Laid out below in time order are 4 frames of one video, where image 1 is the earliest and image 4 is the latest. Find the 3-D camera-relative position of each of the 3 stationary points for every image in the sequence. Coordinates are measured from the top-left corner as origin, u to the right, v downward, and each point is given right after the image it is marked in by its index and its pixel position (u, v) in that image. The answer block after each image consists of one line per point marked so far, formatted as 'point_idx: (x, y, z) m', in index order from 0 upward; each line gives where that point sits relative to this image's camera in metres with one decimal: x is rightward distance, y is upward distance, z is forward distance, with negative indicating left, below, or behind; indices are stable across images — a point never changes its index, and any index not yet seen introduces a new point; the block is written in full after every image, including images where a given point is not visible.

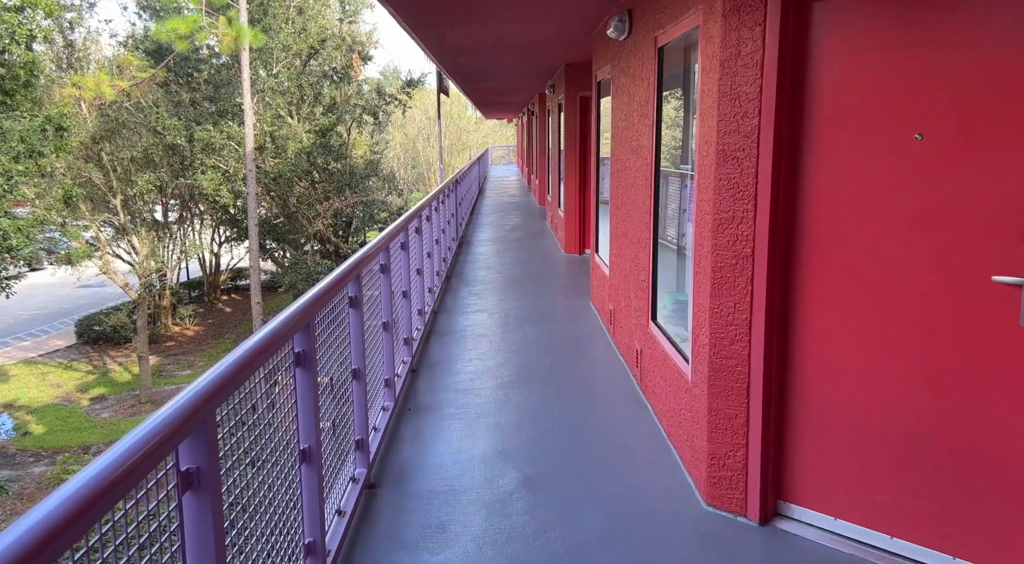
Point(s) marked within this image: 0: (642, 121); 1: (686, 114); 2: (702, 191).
0: (+0.7, +0.8, +3.4) m
1: (+0.8, +0.7, +2.9) m
2: (+0.7, +0.3, +2.4) m
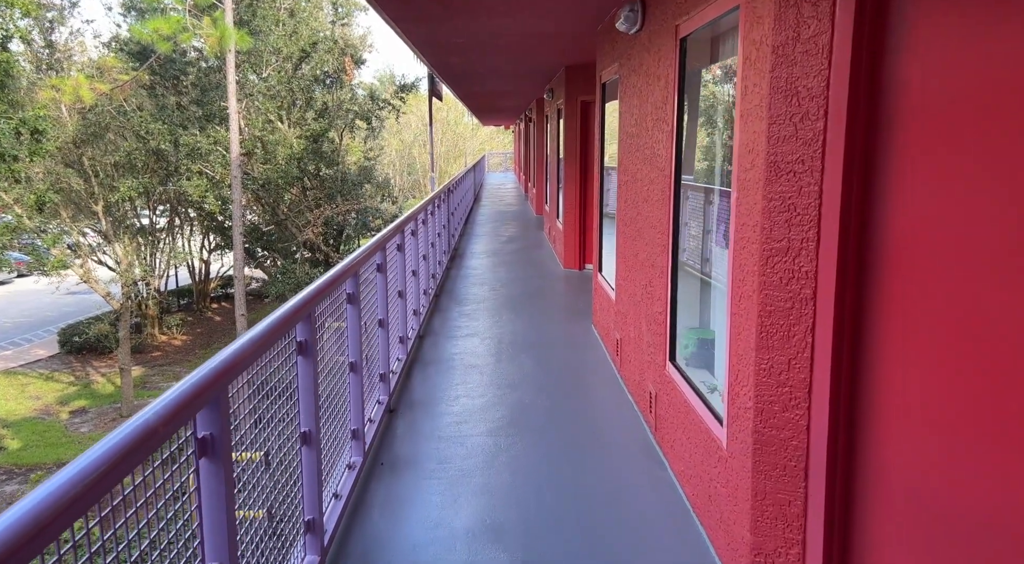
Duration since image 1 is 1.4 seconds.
0: (+0.6, +0.7, +2.9) m
1: (+0.7, +0.6, +2.4) m
2: (+0.6, +0.2, +1.9) m
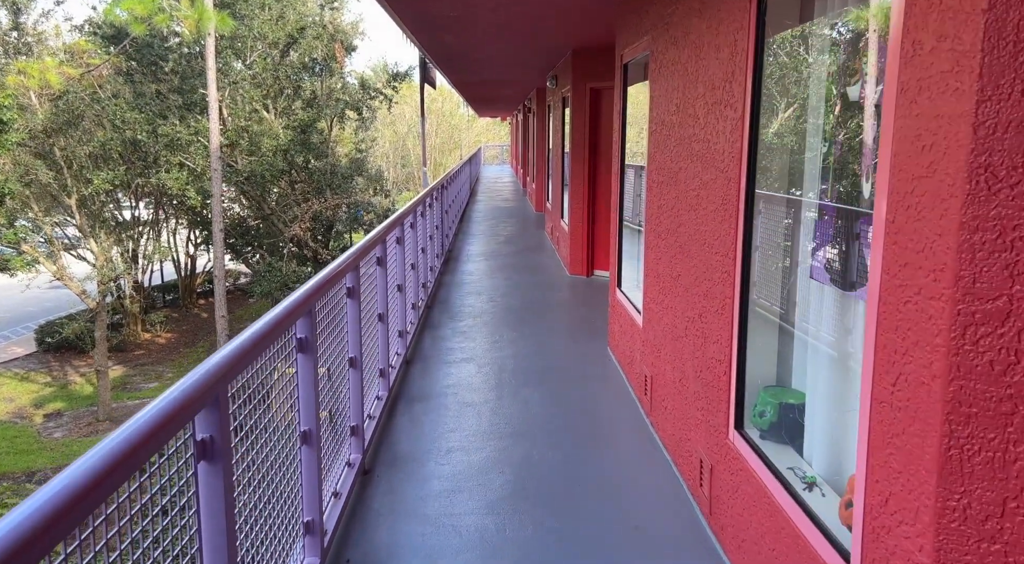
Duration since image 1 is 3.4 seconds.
0: (+0.7, +0.6, +2.2) m
1: (+0.8, +0.5, +1.7) m
2: (+0.7, +0.1, +1.2) m
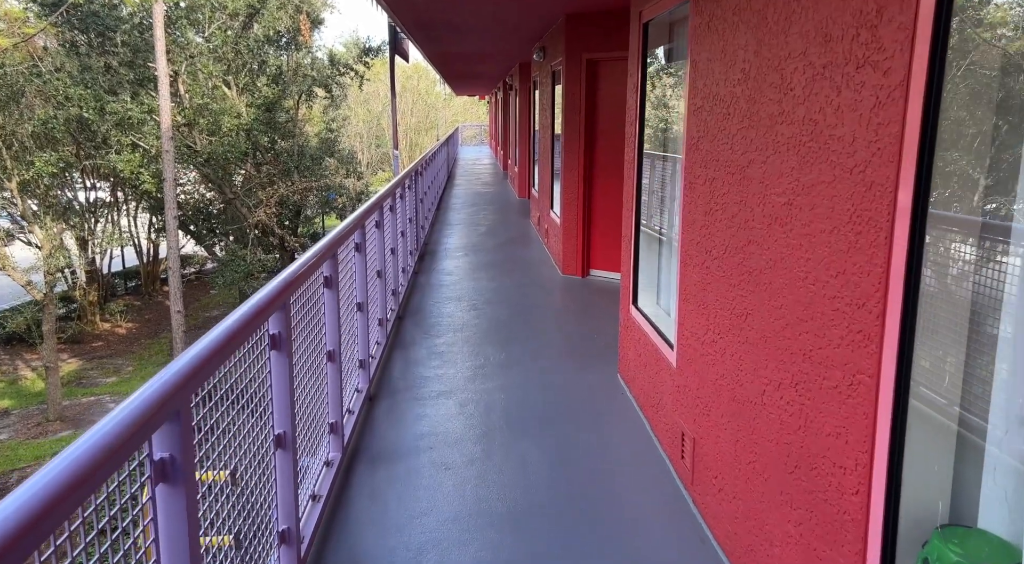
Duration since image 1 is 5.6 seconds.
0: (+0.7, +0.4, +1.4) m
1: (+0.8, +0.3, +0.9) m
2: (+0.7, -0.1, +0.4) m
